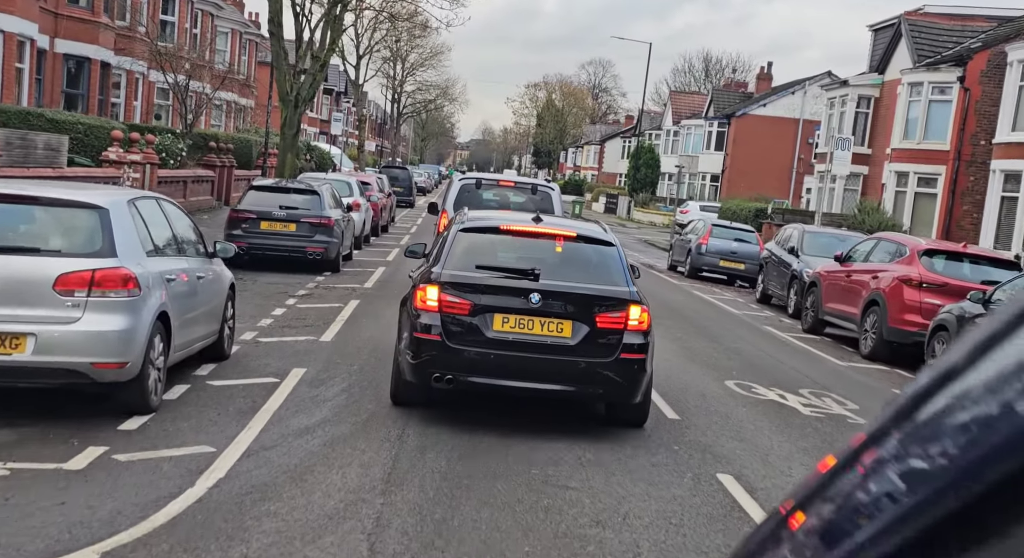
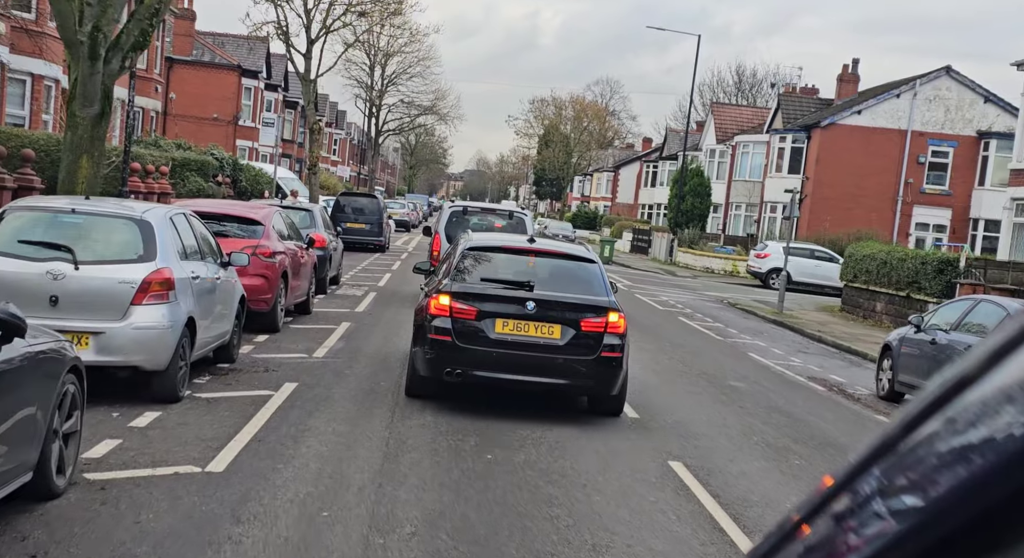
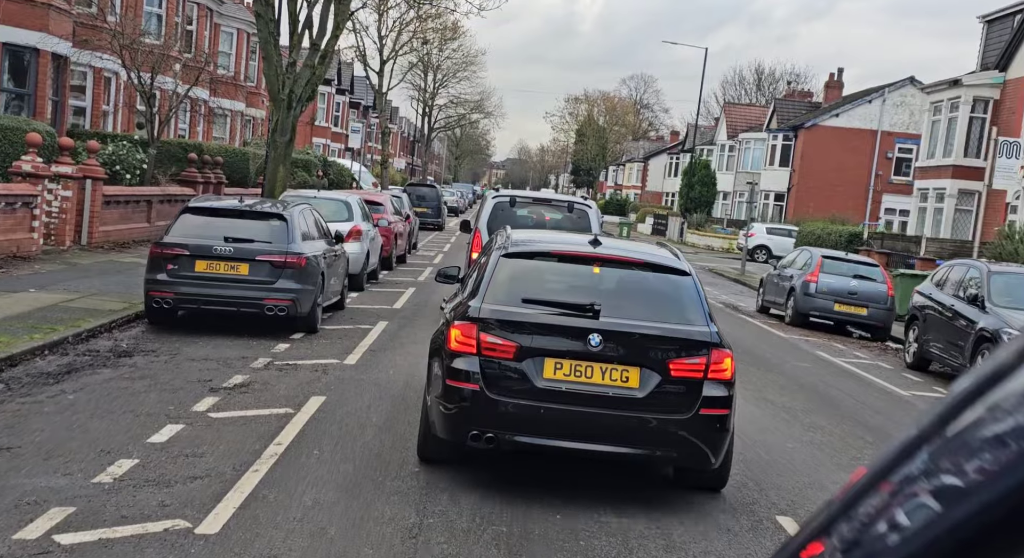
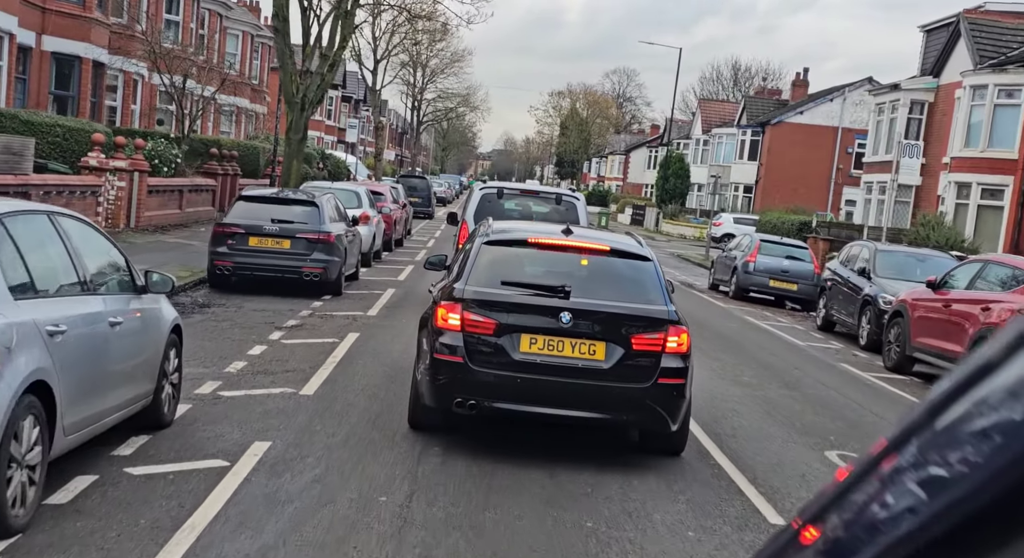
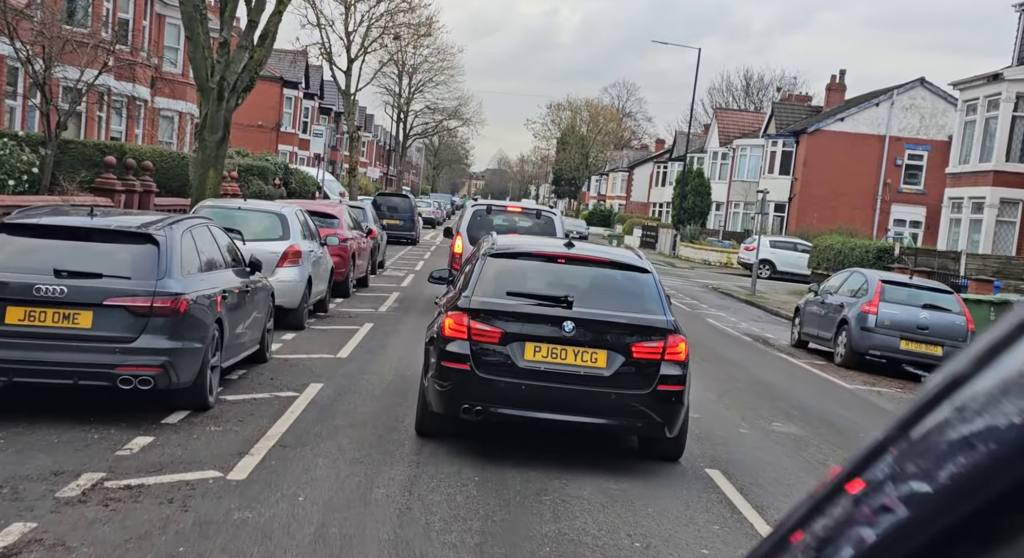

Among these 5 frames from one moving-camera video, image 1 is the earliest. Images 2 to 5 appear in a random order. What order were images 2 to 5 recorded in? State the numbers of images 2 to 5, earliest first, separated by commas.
4, 3, 5, 2
